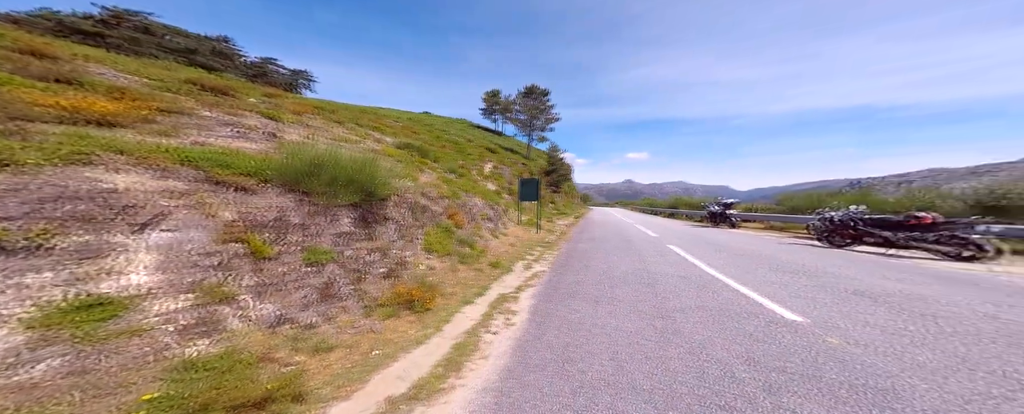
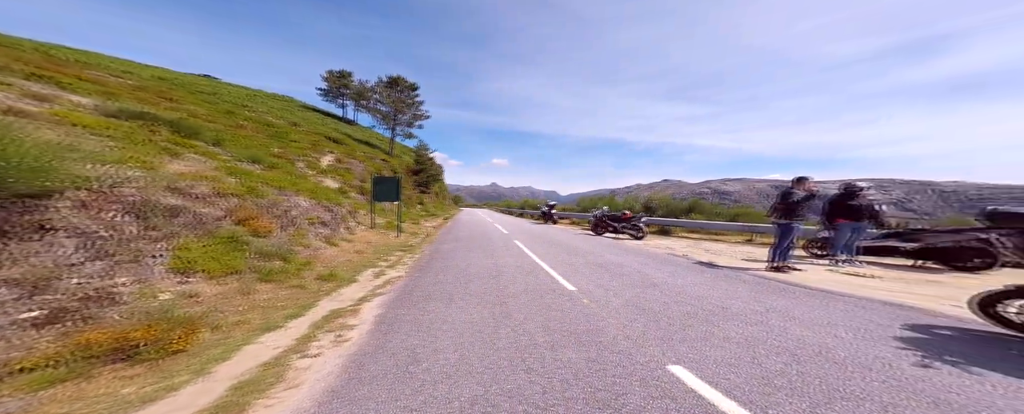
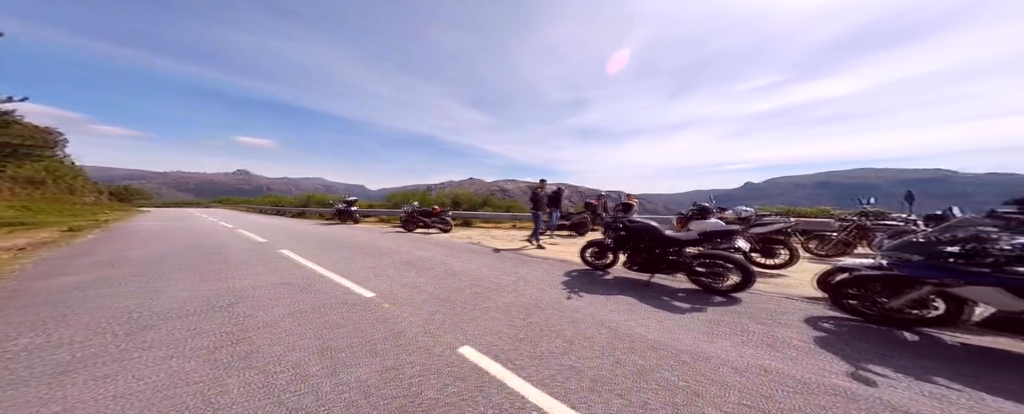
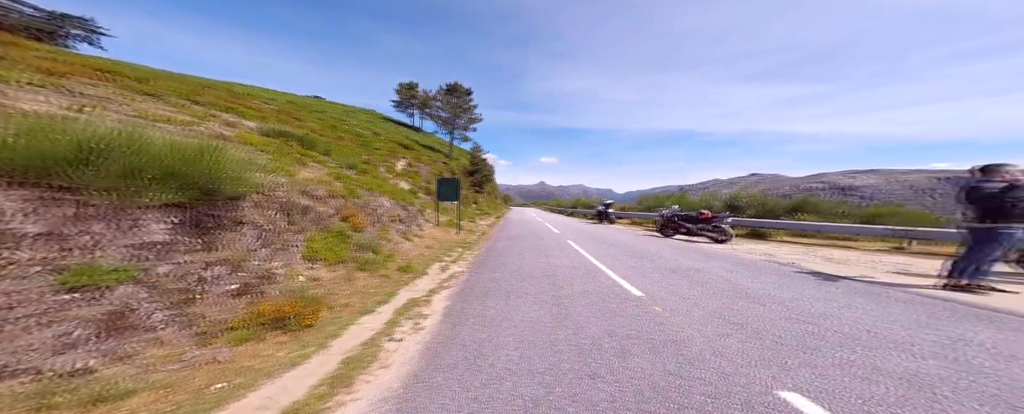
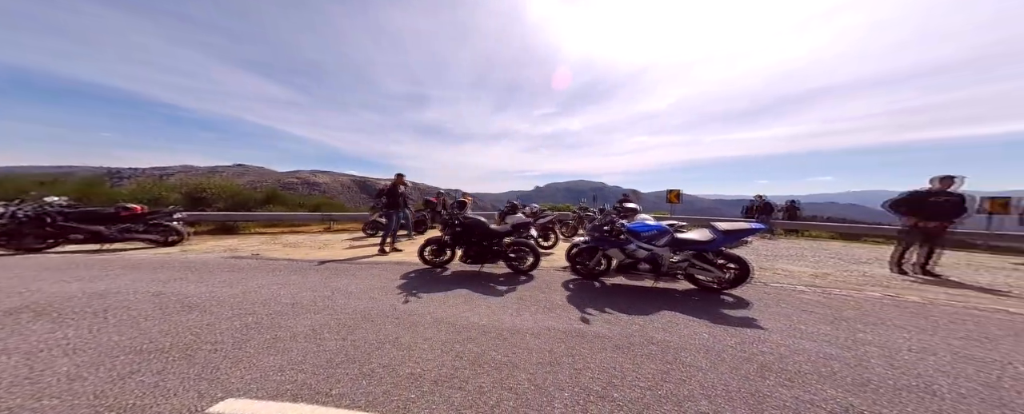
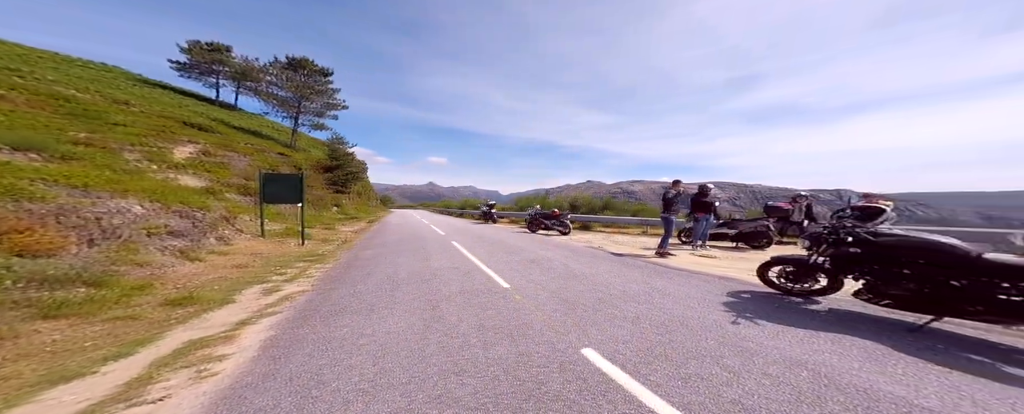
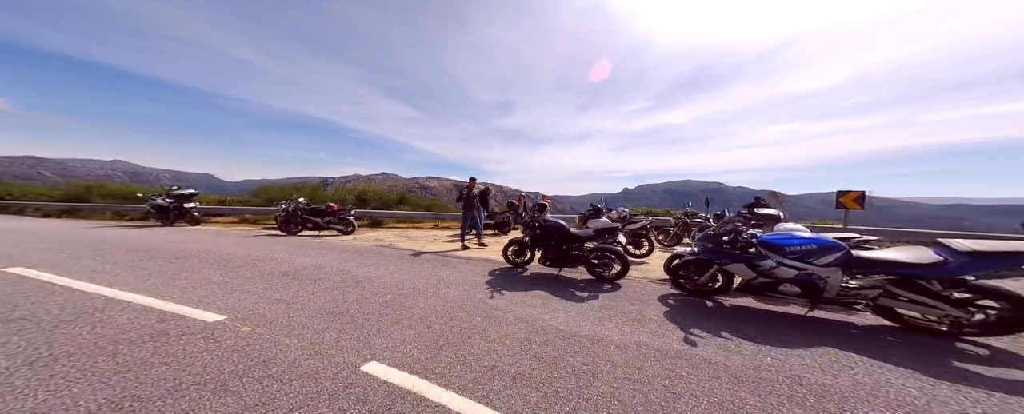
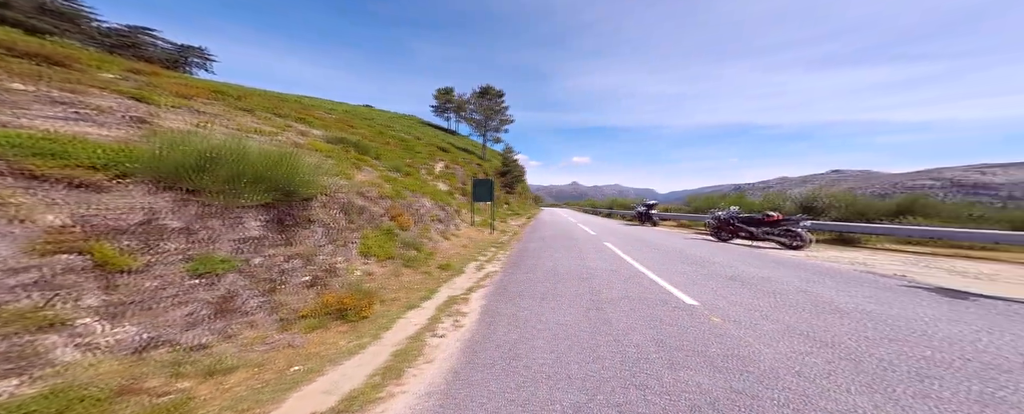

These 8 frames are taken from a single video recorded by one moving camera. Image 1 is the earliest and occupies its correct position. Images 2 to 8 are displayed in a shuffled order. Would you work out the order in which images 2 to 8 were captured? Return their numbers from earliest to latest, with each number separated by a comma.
8, 4, 2, 6, 3, 7, 5
